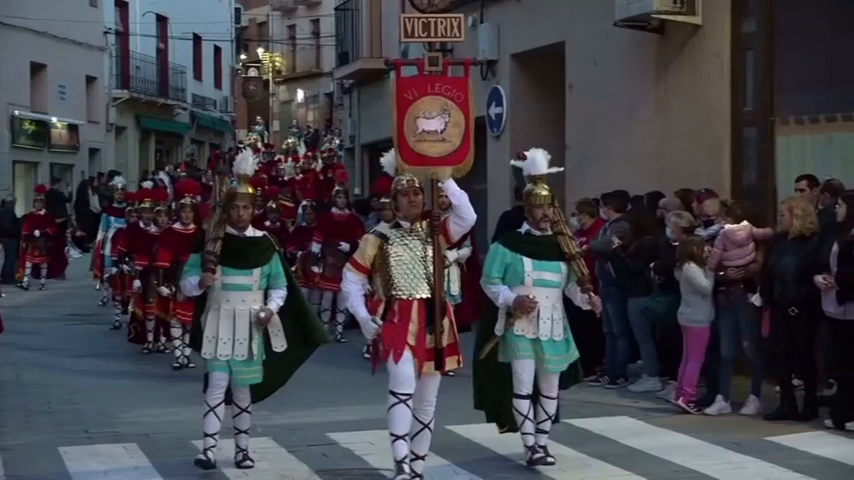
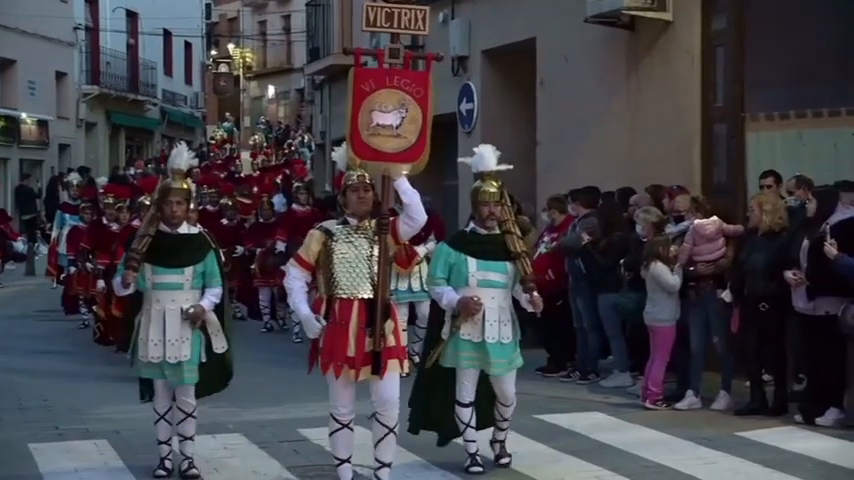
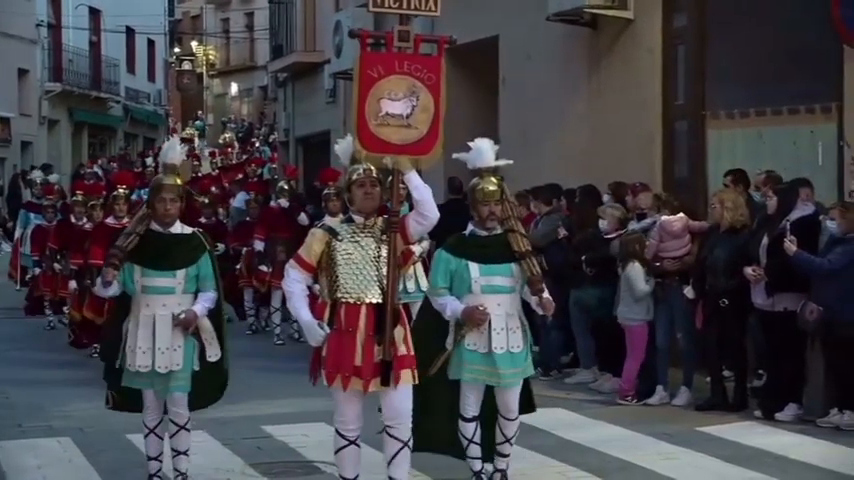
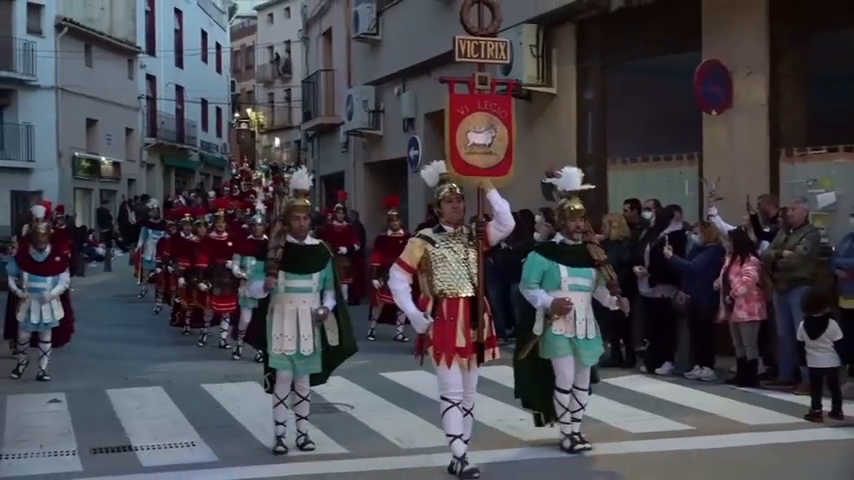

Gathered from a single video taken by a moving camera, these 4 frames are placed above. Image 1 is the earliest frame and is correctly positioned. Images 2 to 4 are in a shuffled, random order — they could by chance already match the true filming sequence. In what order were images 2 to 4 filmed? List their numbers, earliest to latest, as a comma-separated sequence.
2, 3, 4
